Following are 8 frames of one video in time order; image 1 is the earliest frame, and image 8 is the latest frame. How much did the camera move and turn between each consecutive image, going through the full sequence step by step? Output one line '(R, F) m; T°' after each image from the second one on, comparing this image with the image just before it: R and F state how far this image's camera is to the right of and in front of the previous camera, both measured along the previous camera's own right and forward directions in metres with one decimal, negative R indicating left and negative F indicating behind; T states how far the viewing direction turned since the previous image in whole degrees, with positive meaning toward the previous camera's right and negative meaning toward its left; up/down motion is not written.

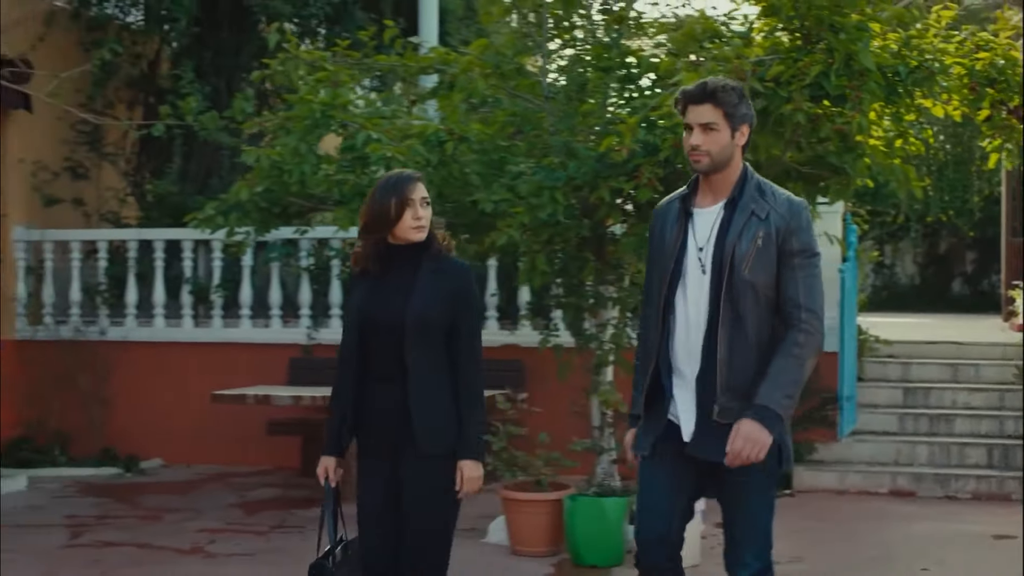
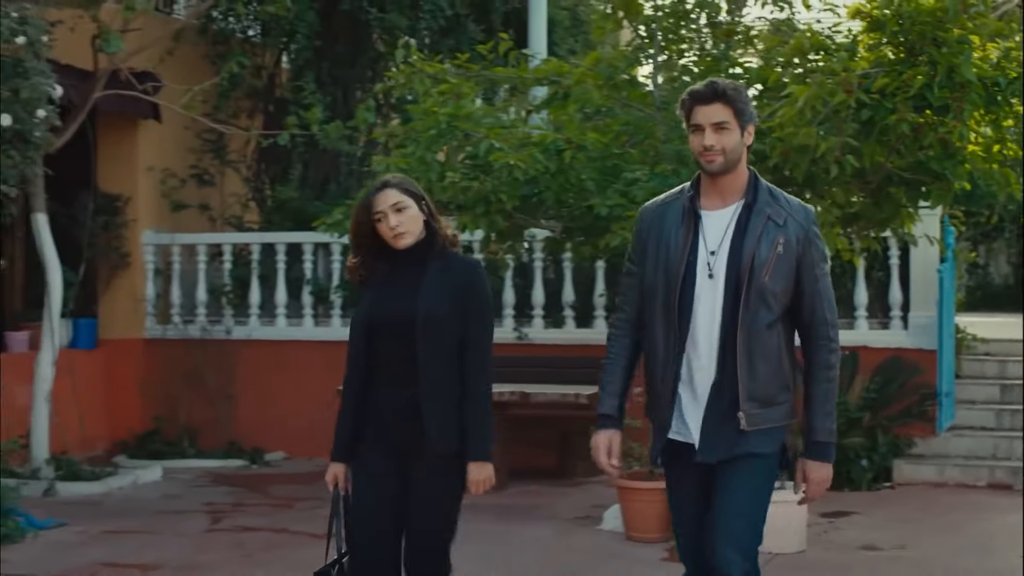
(-0.1, -0.4) m; -3°
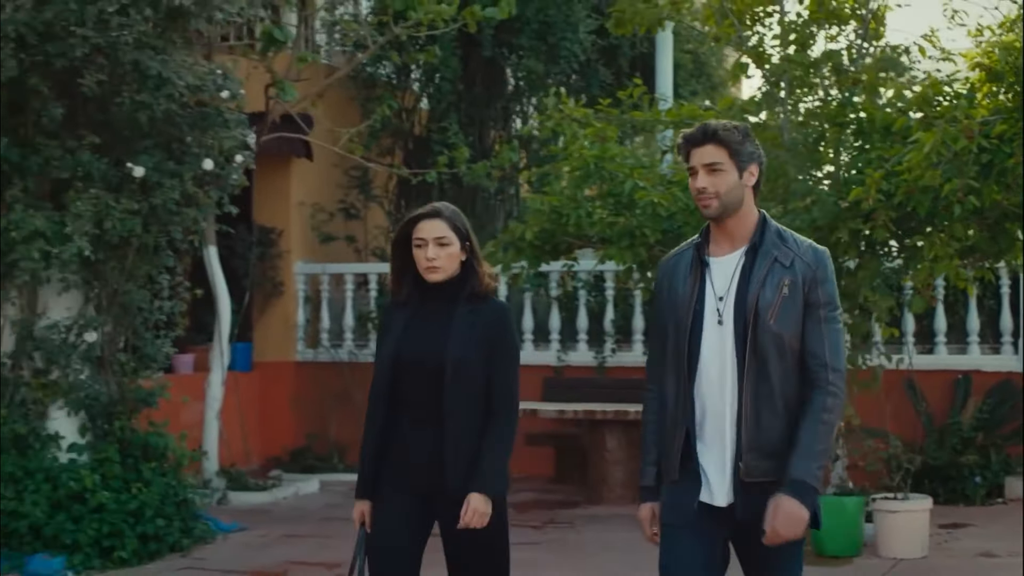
(-0.3, -0.7) m; -3°
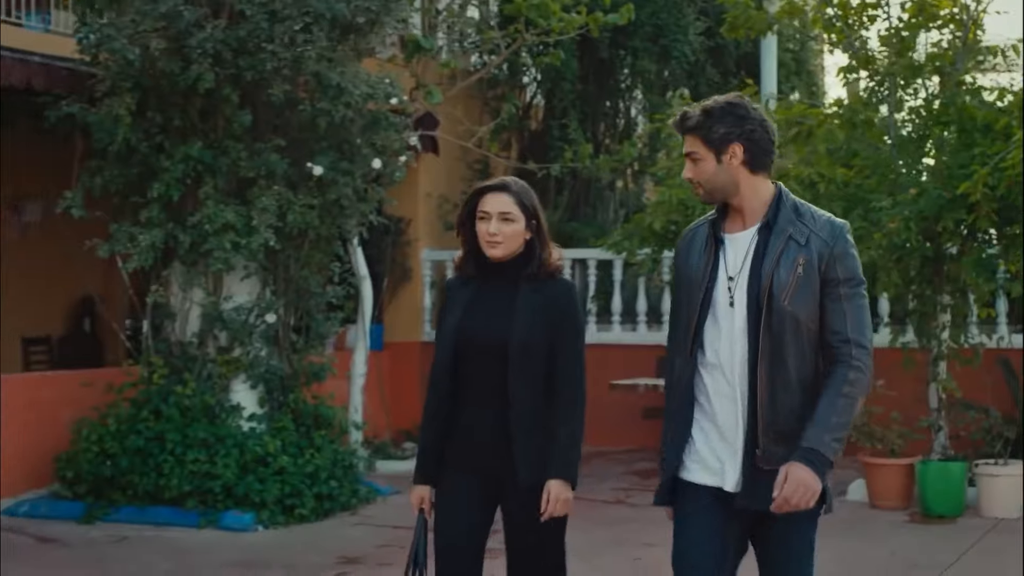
(-0.4, -0.9) m; -2°
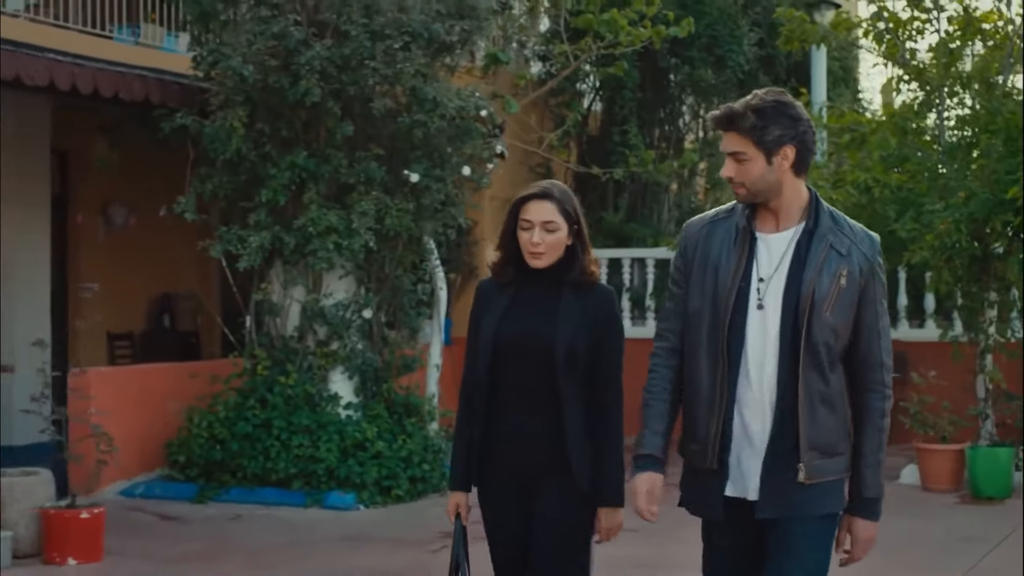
(-0.3, -0.7) m; -1°
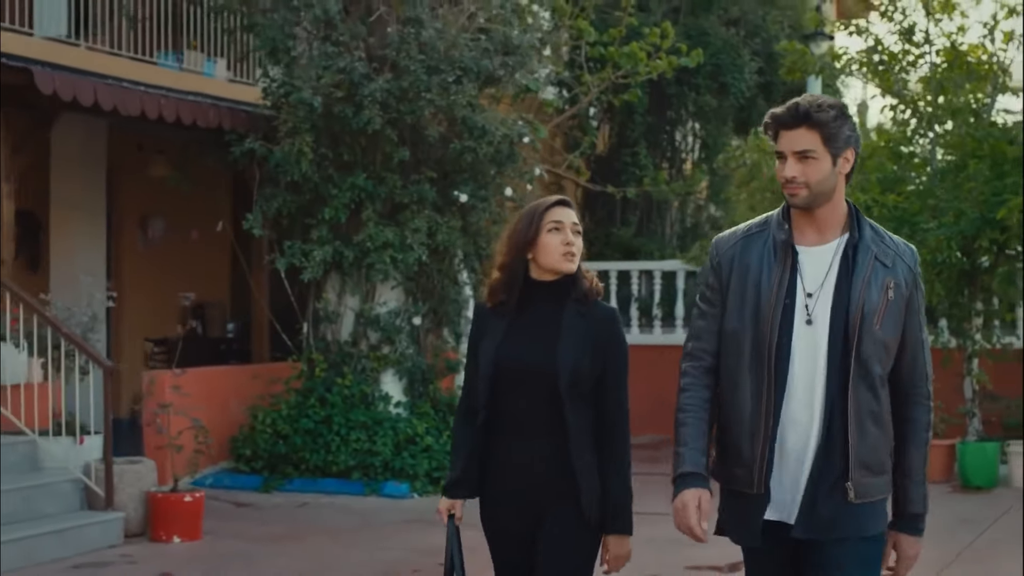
(-0.4, -1.0) m; +1°
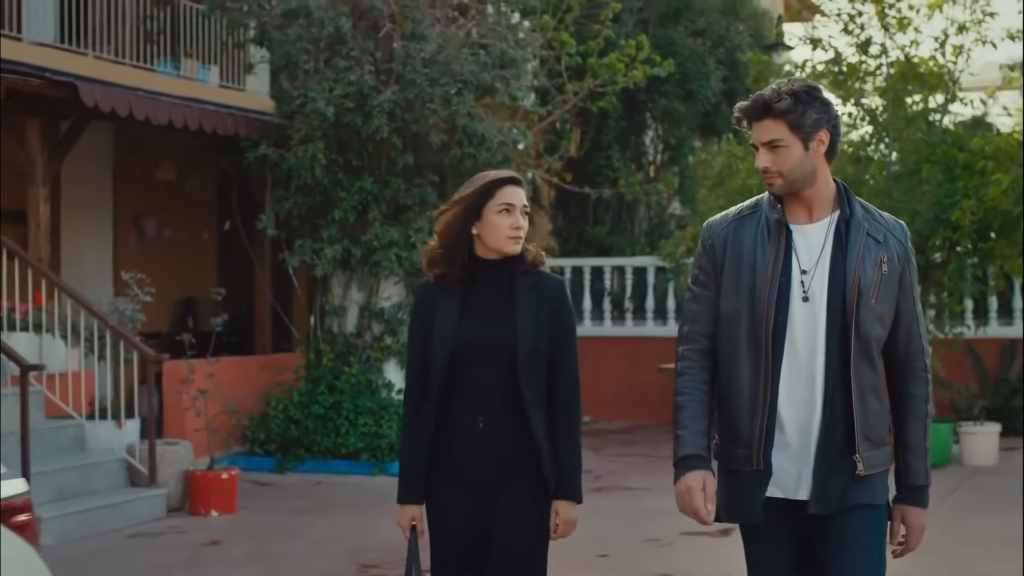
(-0.4, -0.8) m; +2°
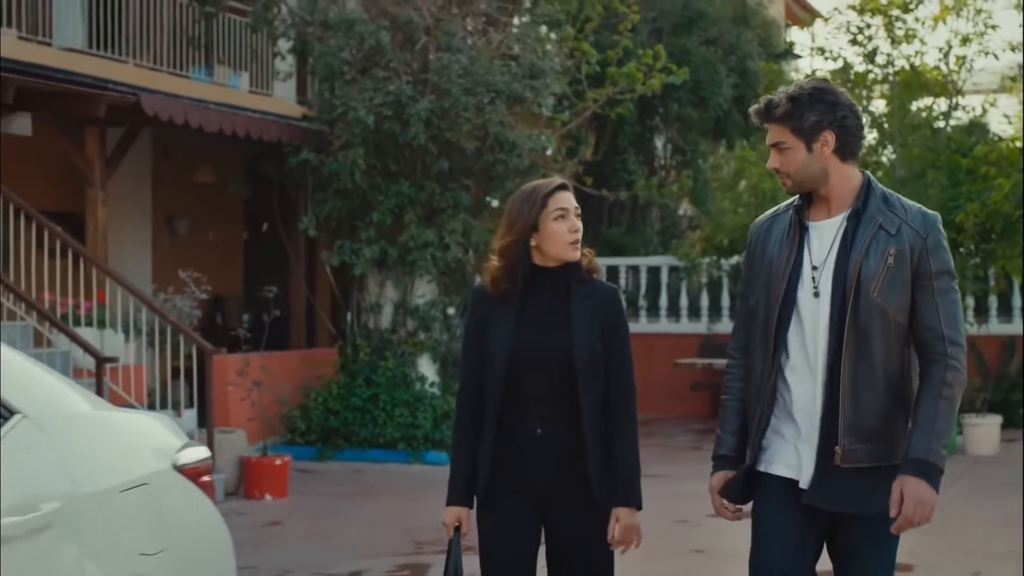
(-0.2, -0.6) m; 0°
